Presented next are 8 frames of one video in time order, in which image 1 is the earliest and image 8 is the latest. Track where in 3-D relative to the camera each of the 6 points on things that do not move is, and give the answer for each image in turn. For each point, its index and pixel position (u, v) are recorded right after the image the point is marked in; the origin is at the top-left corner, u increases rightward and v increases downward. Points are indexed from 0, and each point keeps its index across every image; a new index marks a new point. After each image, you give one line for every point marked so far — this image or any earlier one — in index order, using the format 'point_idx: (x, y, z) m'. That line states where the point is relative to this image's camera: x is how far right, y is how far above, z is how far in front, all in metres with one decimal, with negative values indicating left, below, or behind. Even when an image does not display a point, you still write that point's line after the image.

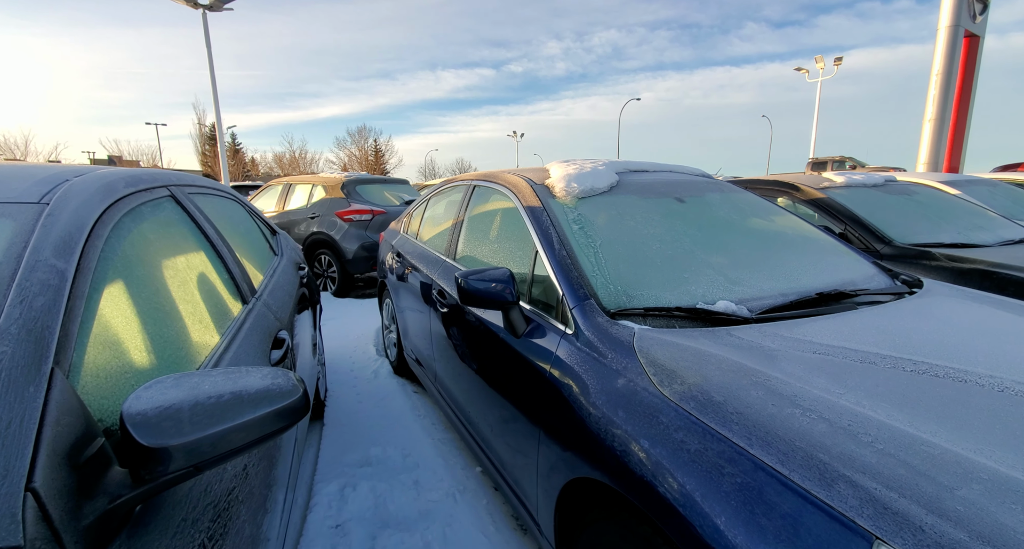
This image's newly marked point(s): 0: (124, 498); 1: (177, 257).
0: (-0.6, -0.3, +0.6) m
1: (-1.0, +0.1, +1.3) m
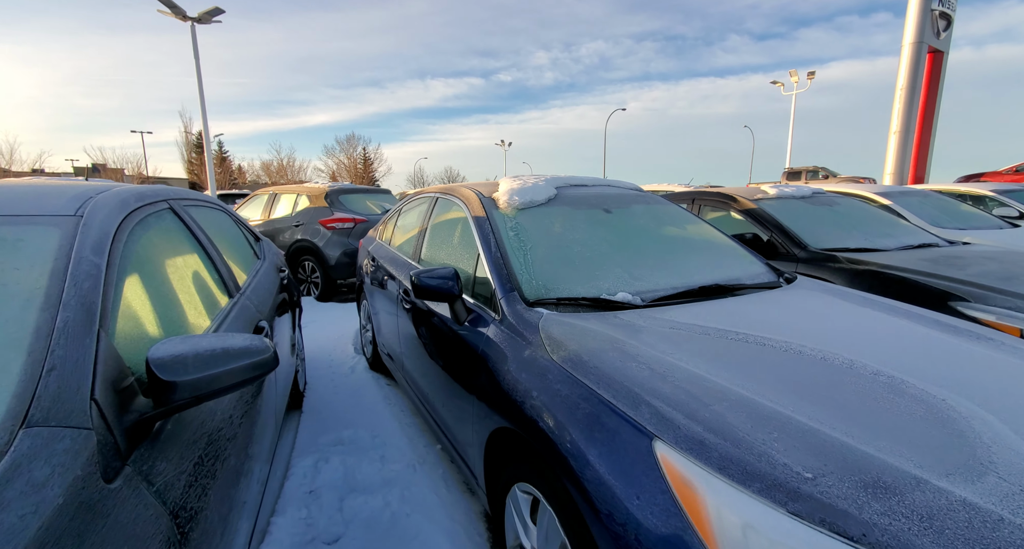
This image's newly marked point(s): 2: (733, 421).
0: (-0.8, -0.3, +1.0) m
1: (-1.3, +0.1, +1.6) m
2: (+0.5, -0.4, +1.0) m
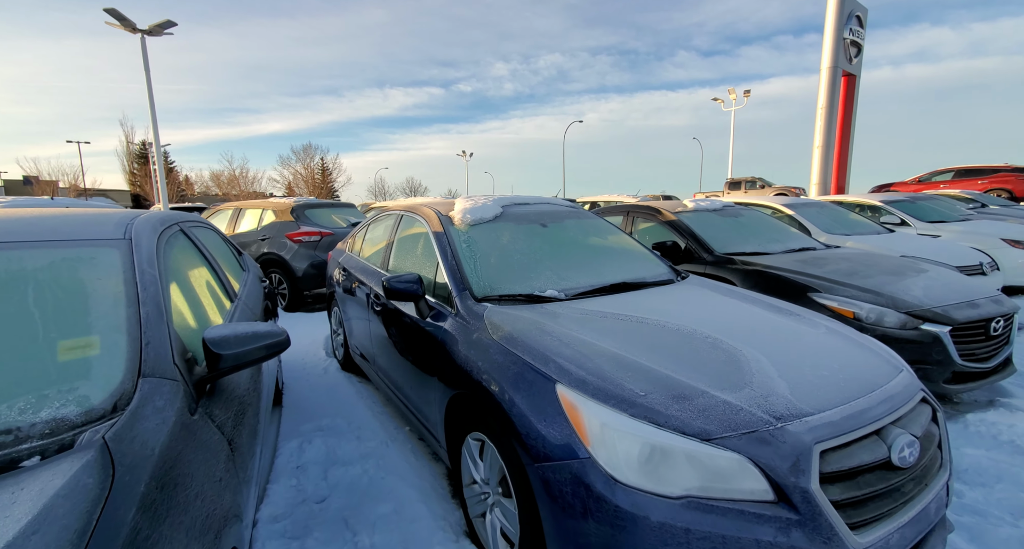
0: (-1.0, -0.3, +1.4) m
1: (-1.5, 0.0, +2.1) m
2: (+0.3, -0.3, +1.6) m
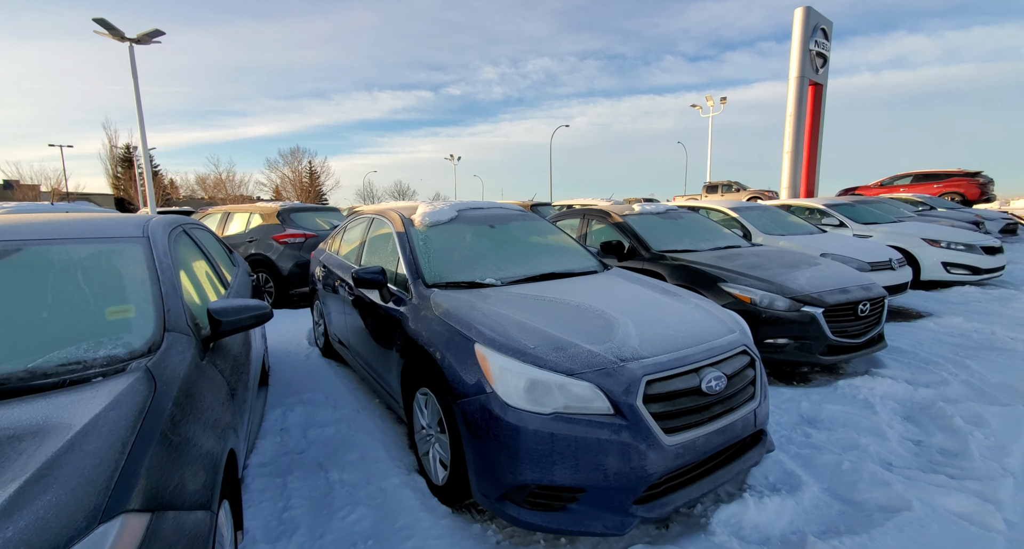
0: (-1.3, -0.3, +1.9) m
1: (-1.9, +0.1, +2.6) m
2: (0.0, -0.3, +2.2) m
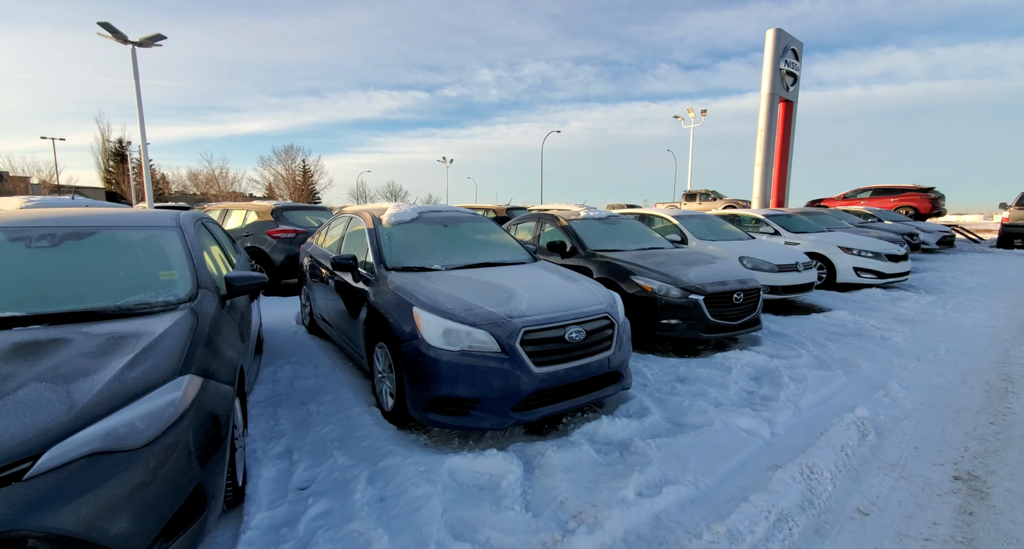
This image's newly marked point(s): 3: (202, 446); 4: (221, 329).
0: (-1.8, -0.1, +2.8) m
1: (-2.3, +0.2, +3.4) m
2: (-0.5, -0.2, +3.1) m
3: (-1.3, -0.7, +1.8) m
4: (-1.6, -0.3, +2.4) m
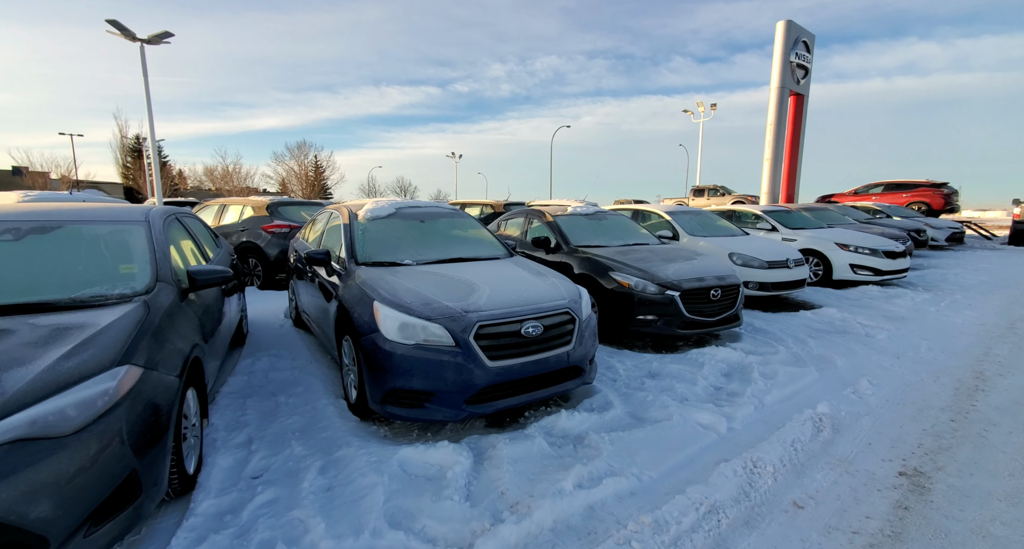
0: (-2.1, -0.1, +2.9) m
1: (-2.6, +0.3, +3.5) m
2: (-0.8, -0.1, +3.1) m
3: (-1.6, -0.7, +1.9) m
4: (-1.9, -0.3, +2.5) m
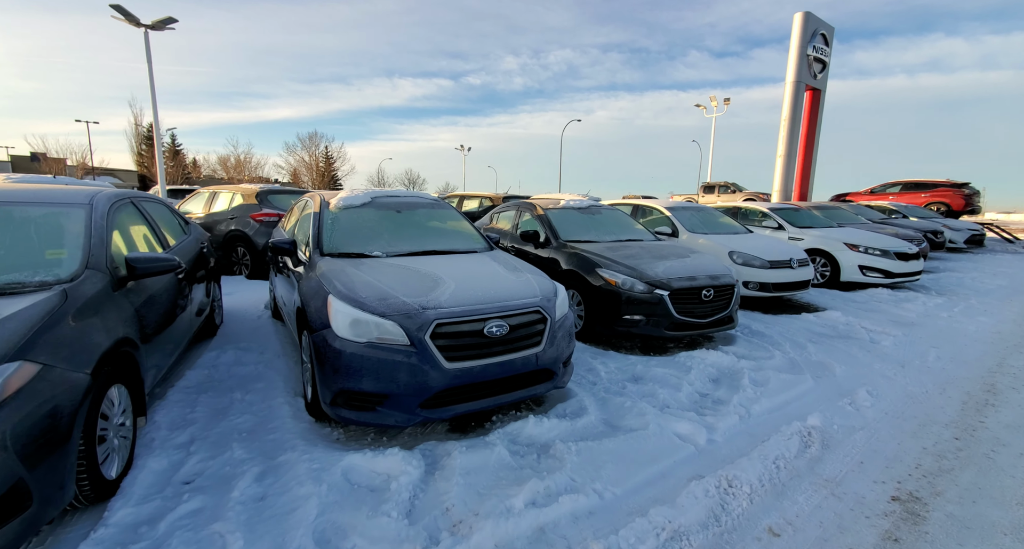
0: (-2.4, 0.0, +2.7) m
1: (-2.8, +0.4, +3.3) m
2: (-1.0, -0.1, +2.9) m
3: (-1.9, -0.6, +1.7) m
4: (-2.2, -0.2, +2.3) m
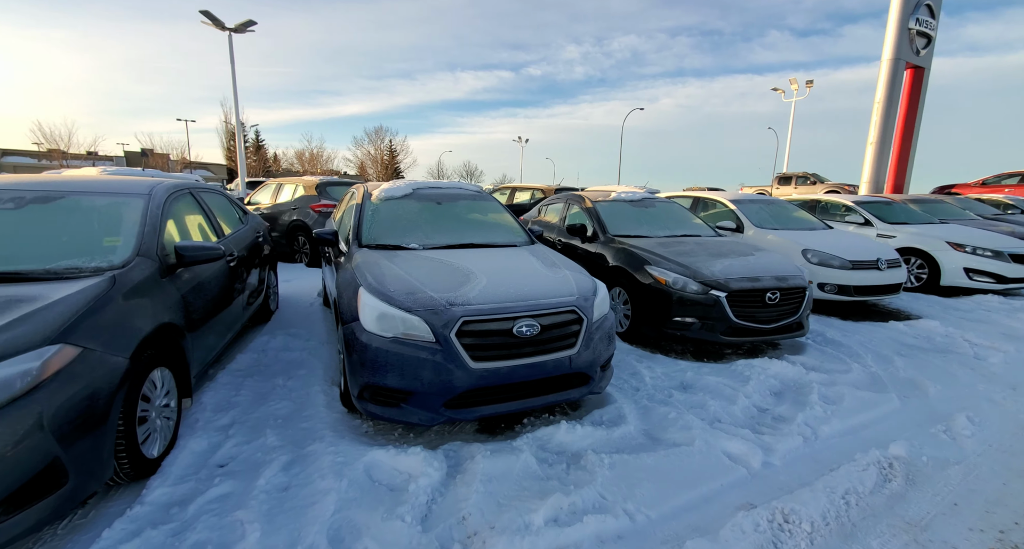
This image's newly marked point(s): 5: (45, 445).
0: (-2.1, +0.1, +2.8) m
1: (-2.5, +0.5, +3.5) m
2: (-0.8, 0.0, +2.8) m
3: (-1.8, -0.6, +1.8) m
4: (-2.0, -0.1, +2.4) m
5: (-1.8, -0.7, +1.7) m
